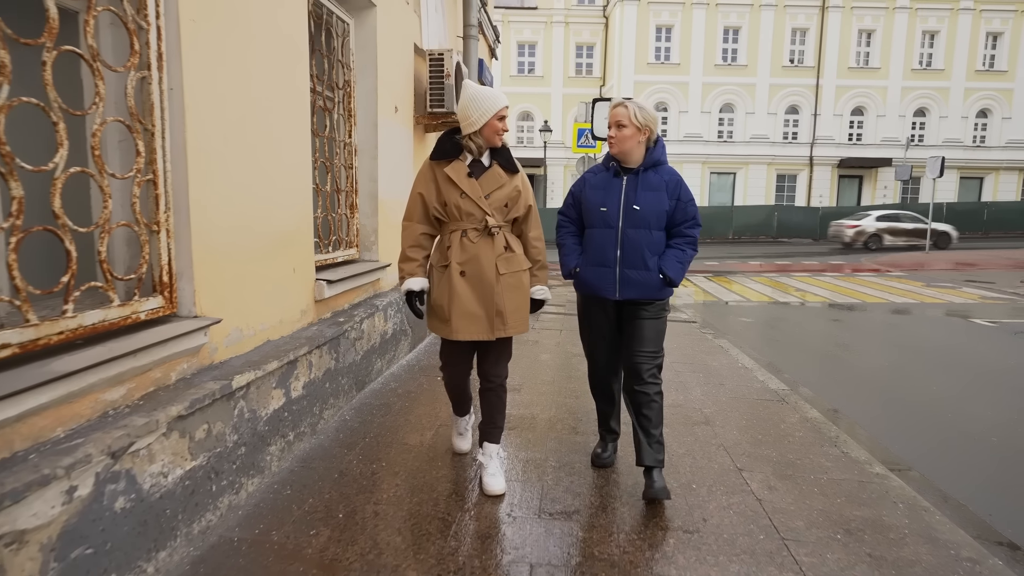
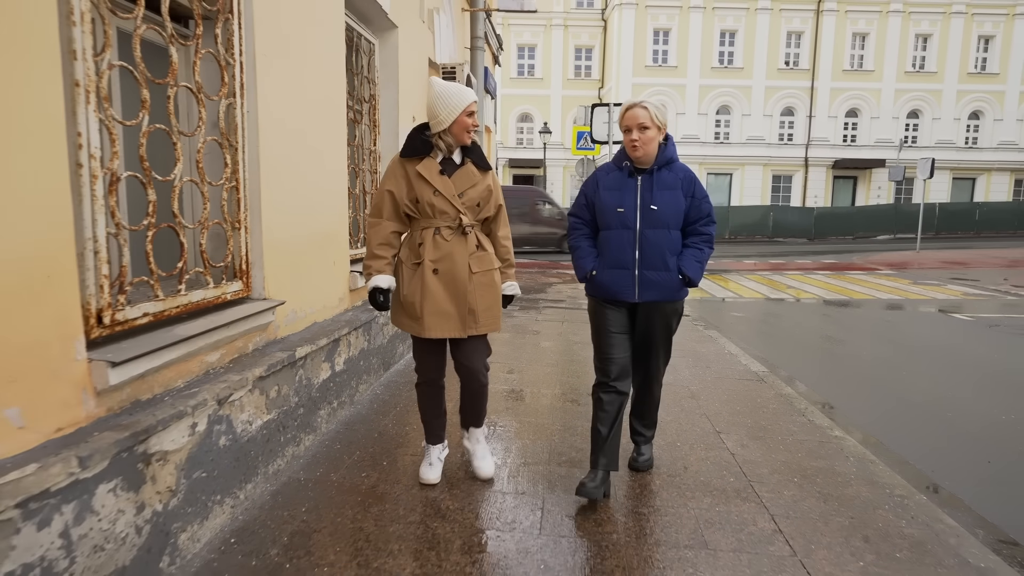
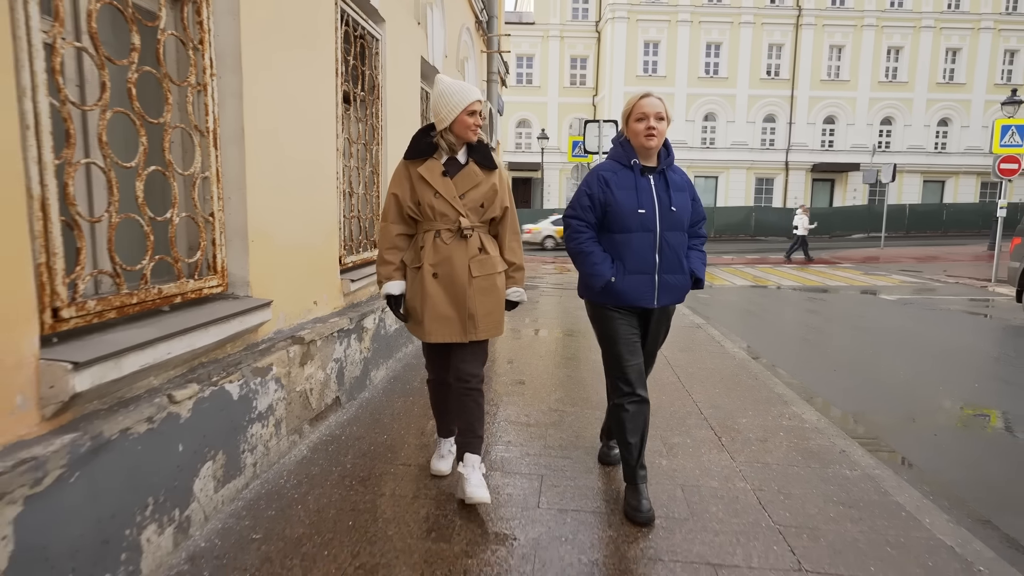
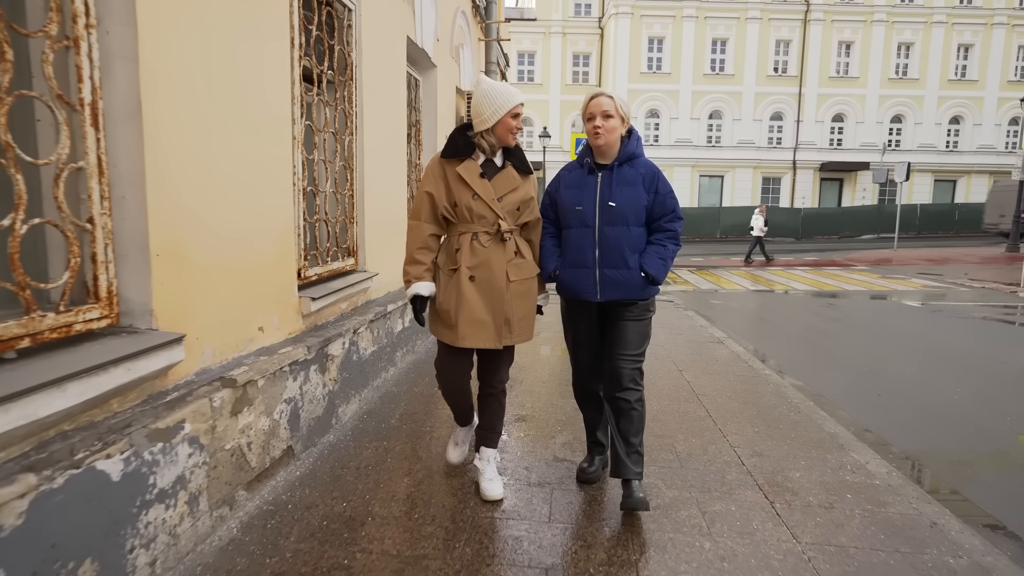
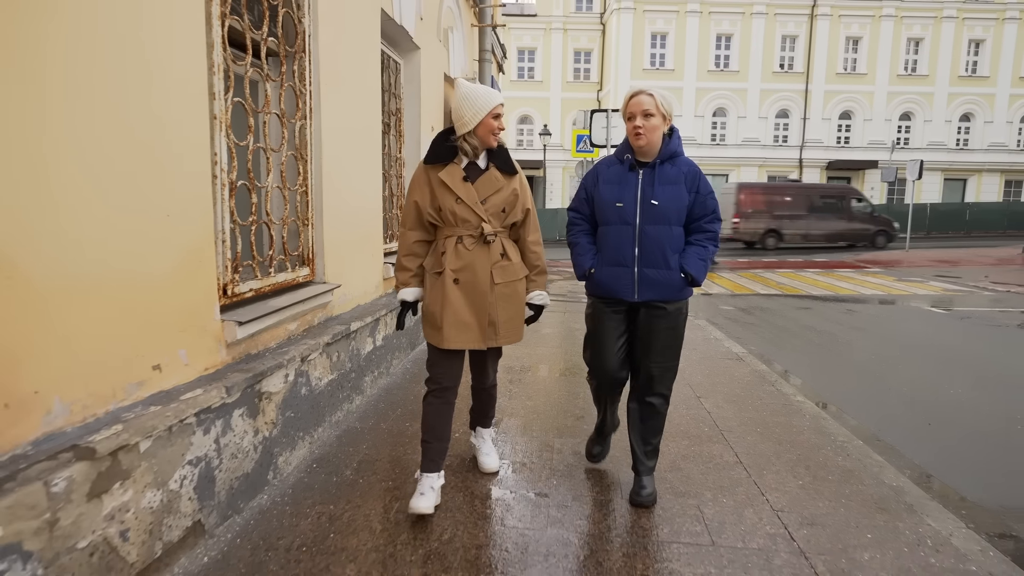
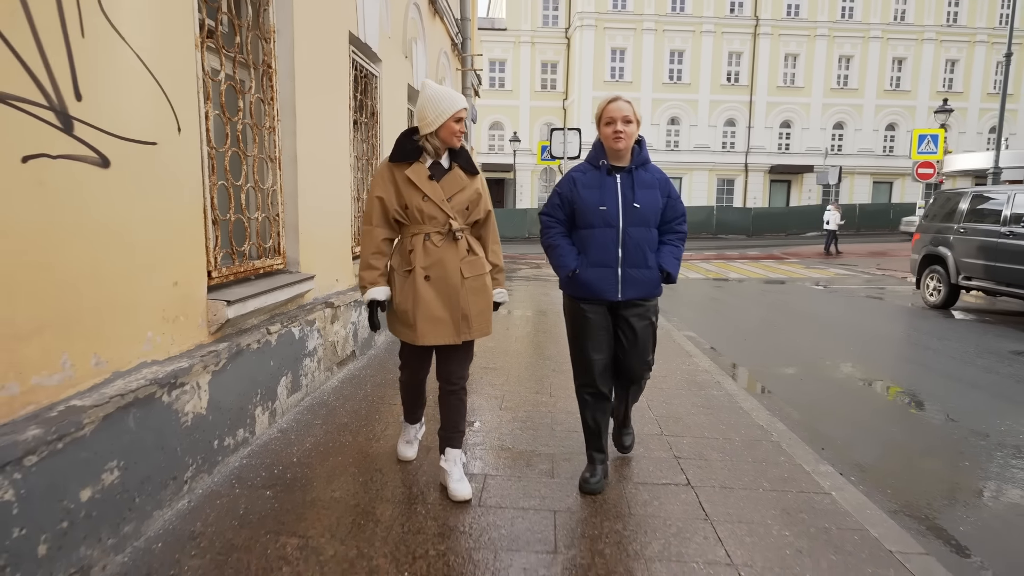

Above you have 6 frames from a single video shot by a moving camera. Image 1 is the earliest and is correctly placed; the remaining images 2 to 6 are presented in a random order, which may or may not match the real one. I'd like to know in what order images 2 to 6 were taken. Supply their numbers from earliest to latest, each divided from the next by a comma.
2, 5, 4, 3, 6
